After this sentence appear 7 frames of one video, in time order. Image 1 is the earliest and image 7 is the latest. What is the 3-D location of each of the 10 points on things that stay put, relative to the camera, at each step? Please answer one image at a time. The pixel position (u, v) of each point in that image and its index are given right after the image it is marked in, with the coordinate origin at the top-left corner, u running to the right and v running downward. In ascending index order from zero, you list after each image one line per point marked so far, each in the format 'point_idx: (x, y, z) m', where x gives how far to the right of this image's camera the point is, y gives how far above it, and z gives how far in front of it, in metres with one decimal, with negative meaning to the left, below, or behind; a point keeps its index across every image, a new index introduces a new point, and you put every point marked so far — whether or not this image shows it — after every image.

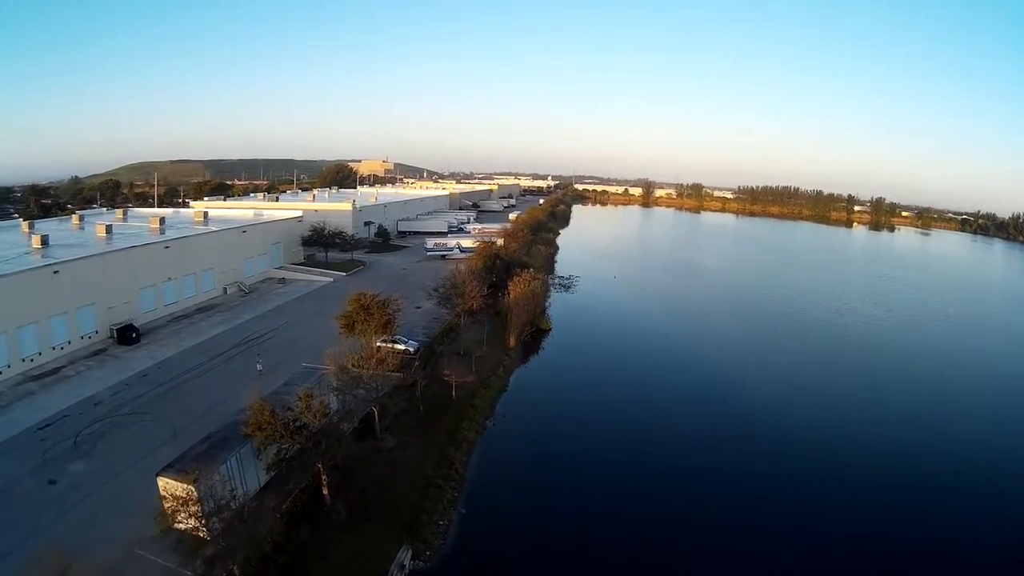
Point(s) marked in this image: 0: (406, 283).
0: (-3.2, +0.2, +17.1) m
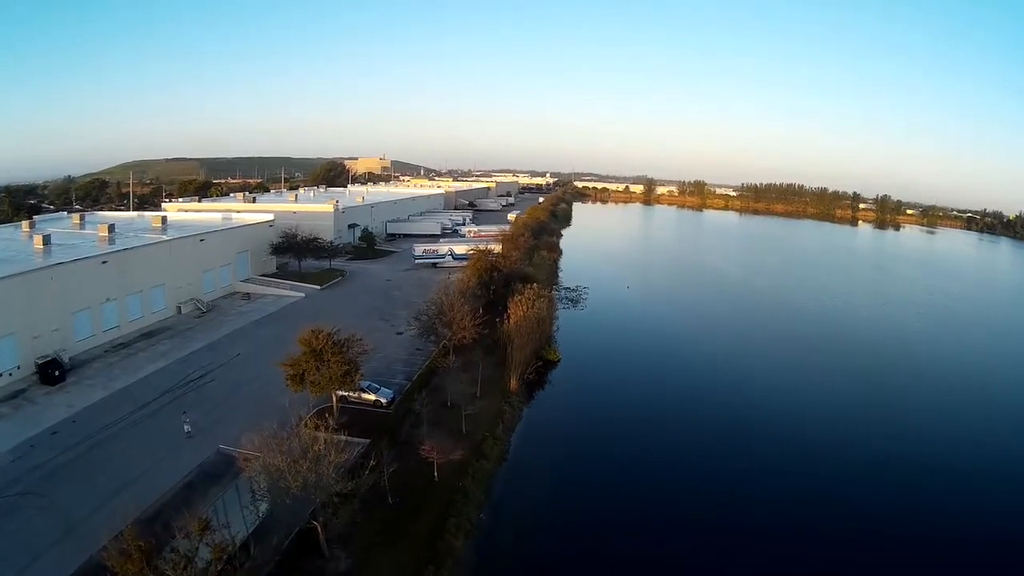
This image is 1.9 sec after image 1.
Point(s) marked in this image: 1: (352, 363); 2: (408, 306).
0: (-3.2, -0.3, +14.8) m
1: (-2.2, -1.0, +7.8) m
2: (-2.5, -0.5, +13.9) m
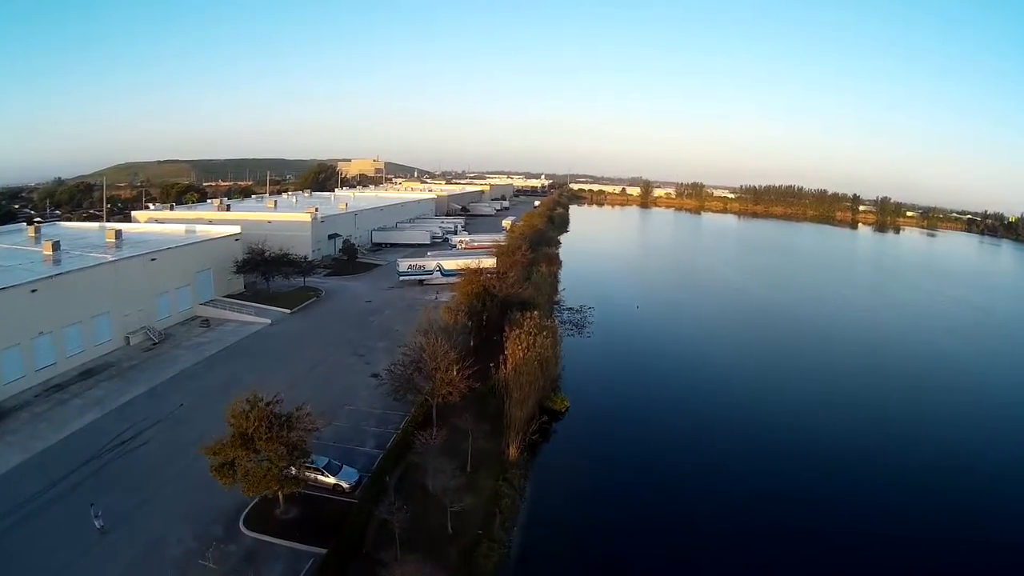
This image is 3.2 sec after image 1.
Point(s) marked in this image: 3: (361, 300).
0: (-3.2, -0.8, +12.9) m
1: (-2.2, -1.6, +5.9) m
2: (-2.6, -1.1, +12.1) m
3: (-4.0, -0.3, +15.2) m
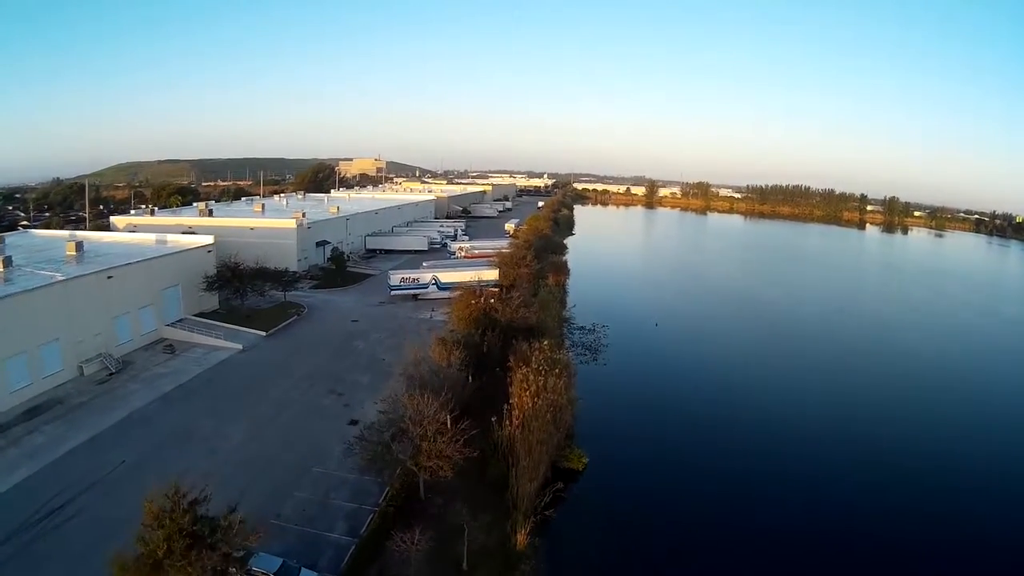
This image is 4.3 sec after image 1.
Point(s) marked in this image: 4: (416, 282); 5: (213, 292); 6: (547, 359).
0: (-3.2, -1.3, +11.3) m
1: (-2.1, -2.0, +4.3) m
2: (-2.5, -1.5, +10.4) m
3: (-3.9, -0.7, +13.6) m
4: (-2.4, +0.1, +14.9) m
5: (-7.1, -0.1, +14.1) m
6: (+0.5, -1.1, +8.7) m
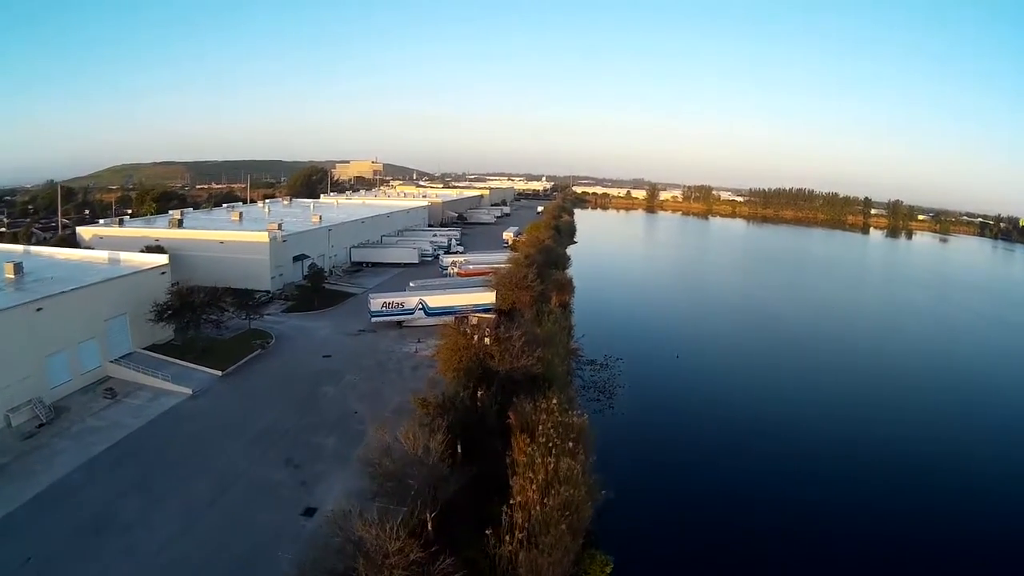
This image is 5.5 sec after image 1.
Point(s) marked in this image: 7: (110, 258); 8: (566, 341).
0: (-3.2, -1.8, +9.5) m
1: (-2.1, -2.6, +2.4) m
2: (-2.5, -2.0, +8.6) m
3: (-3.9, -1.3, +11.8) m
4: (-2.5, -0.4, +13.1) m
5: (-7.1, -0.7, +12.2) m
6: (+0.5, -1.6, +6.9) m
7: (-9.8, +0.8, +14.3) m
8: (+1.1, -1.1, +11.6) m
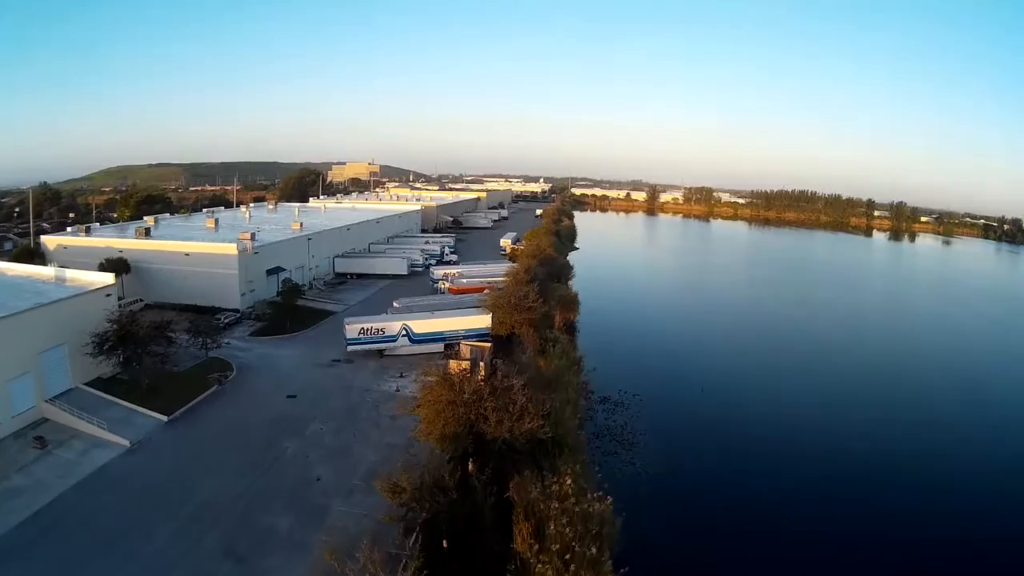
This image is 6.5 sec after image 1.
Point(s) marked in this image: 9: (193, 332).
0: (-3.2, -2.3, +7.8) m
1: (-2.1, -3.0, +0.7) m
2: (-2.5, -2.5, +6.9) m
3: (-3.9, -1.8, +10.1) m
4: (-2.5, -0.9, +11.4) m
5: (-7.1, -1.1, +10.5) m
6: (+0.5, -2.1, +5.2) m
7: (-9.8, +0.3, +12.6) m
8: (+1.0, -1.6, +9.9) m
9: (-6.1, -0.9, +11.5) m
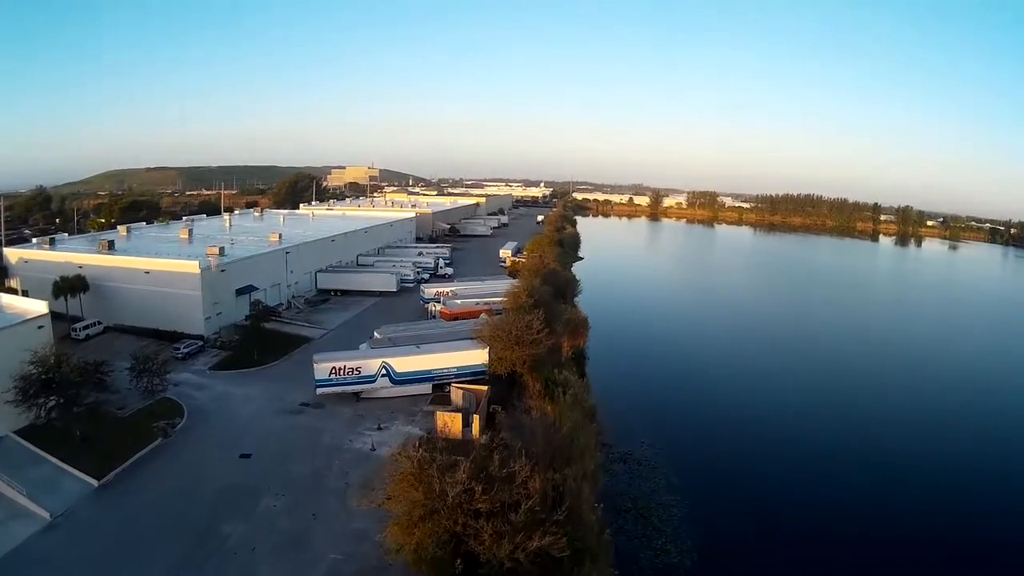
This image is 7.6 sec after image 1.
0: (-3.1, -2.8, +6.0) m
1: (-2.0, -3.4, -1.0) m
2: (-2.5, -3.0, +5.2) m
3: (-3.9, -2.3, +8.4) m
4: (-2.5, -1.4, +9.7) m
5: (-7.1, -1.6, +8.8) m
6: (+0.6, -2.5, +3.5) m
7: (-9.8, -0.2, +10.9) m
8: (+1.1, -2.1, +8.2) m
9: (-6.0, -1.4, +9.8) m
